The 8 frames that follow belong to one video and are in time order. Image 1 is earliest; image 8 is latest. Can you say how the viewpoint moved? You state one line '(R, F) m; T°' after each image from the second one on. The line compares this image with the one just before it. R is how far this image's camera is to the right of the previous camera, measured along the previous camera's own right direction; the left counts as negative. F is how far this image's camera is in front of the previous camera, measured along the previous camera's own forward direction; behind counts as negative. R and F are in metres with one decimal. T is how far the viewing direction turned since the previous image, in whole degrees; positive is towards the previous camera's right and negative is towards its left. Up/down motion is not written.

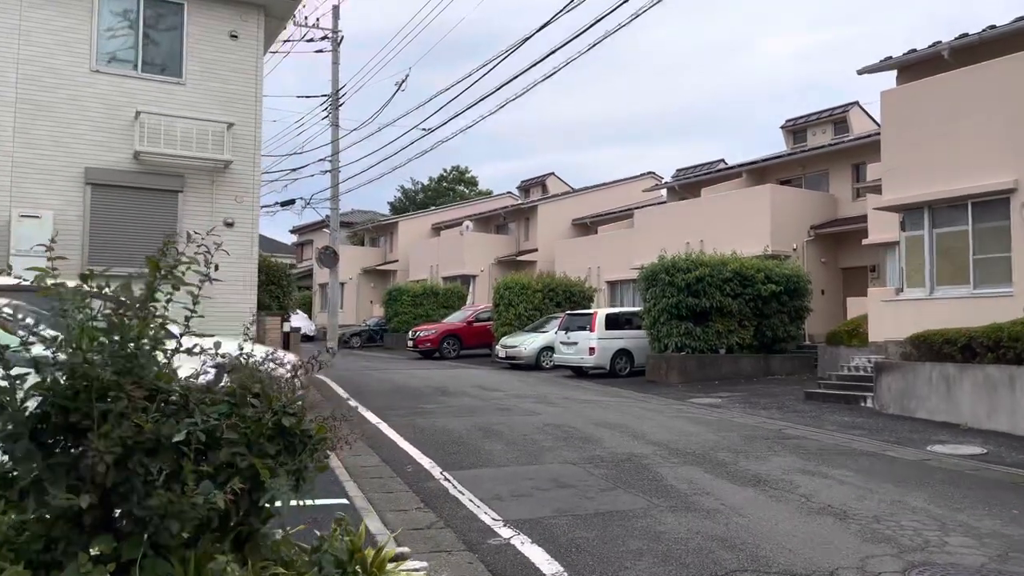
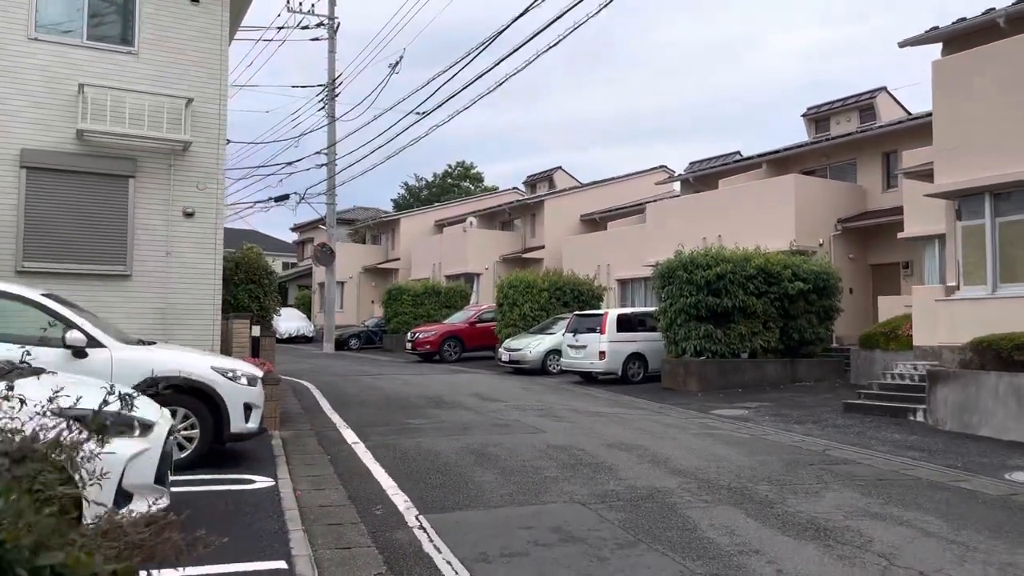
(+0.1, +1.7) m; -1°
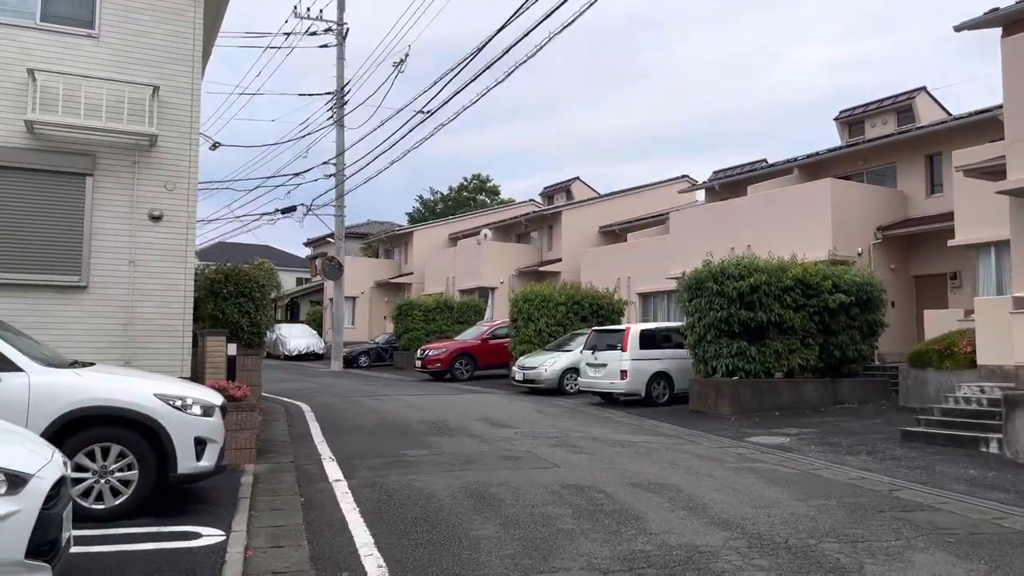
(+0.1, +1.5) m; -1°
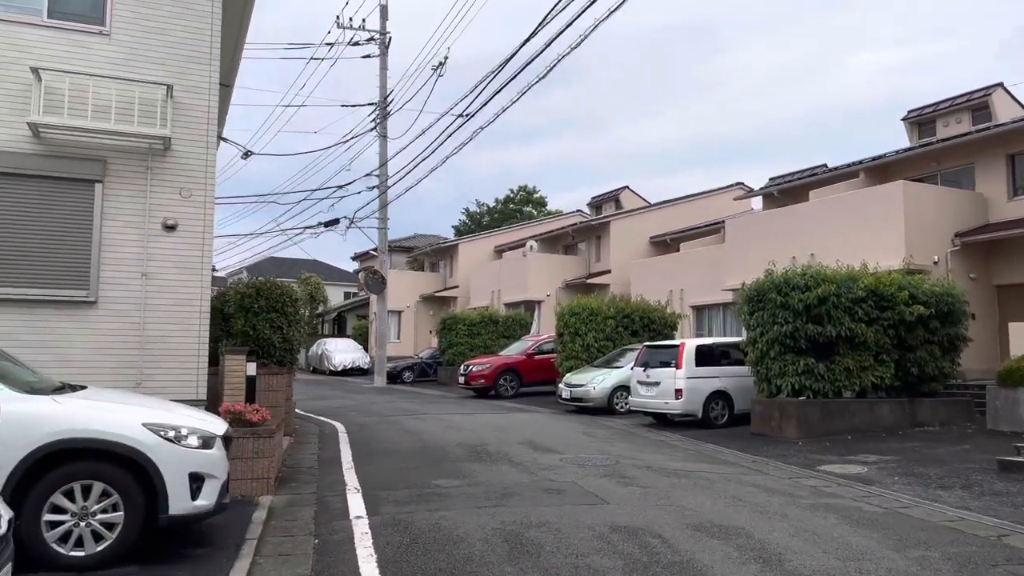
(+0.1, +1.0) m; -4°
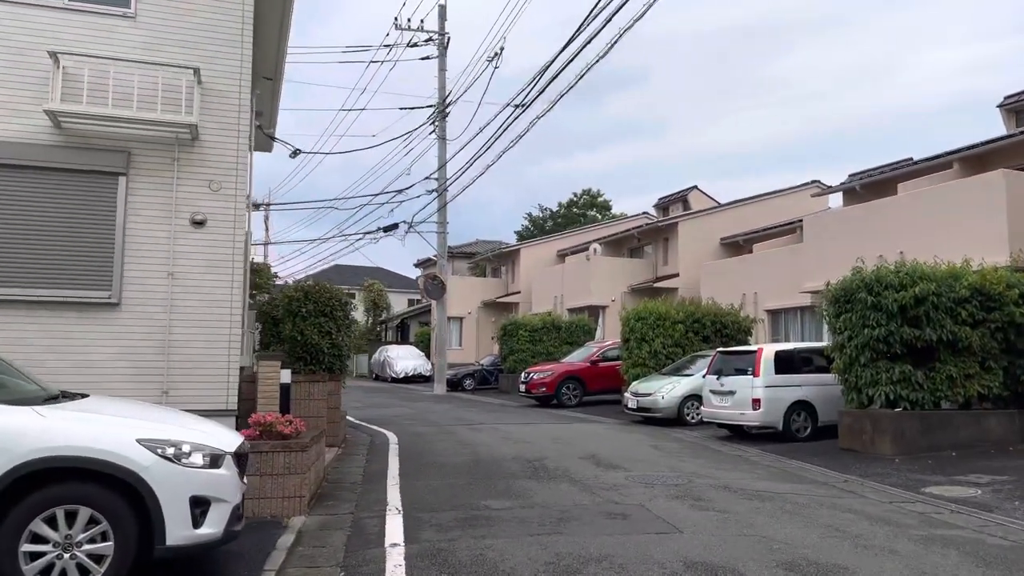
(+0.1, +1.0) m; -5°
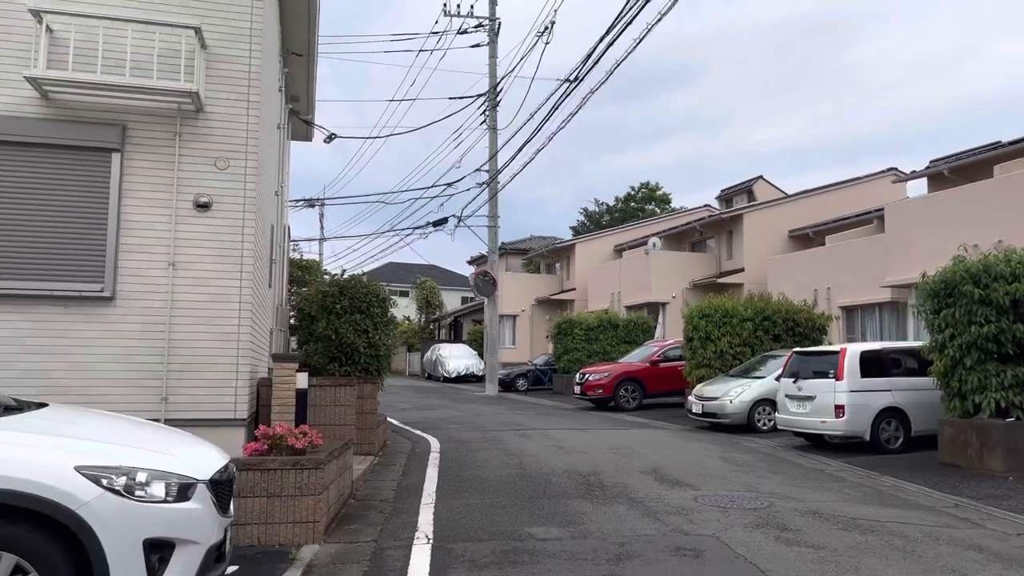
(+0.1, +1.3) m; -4°
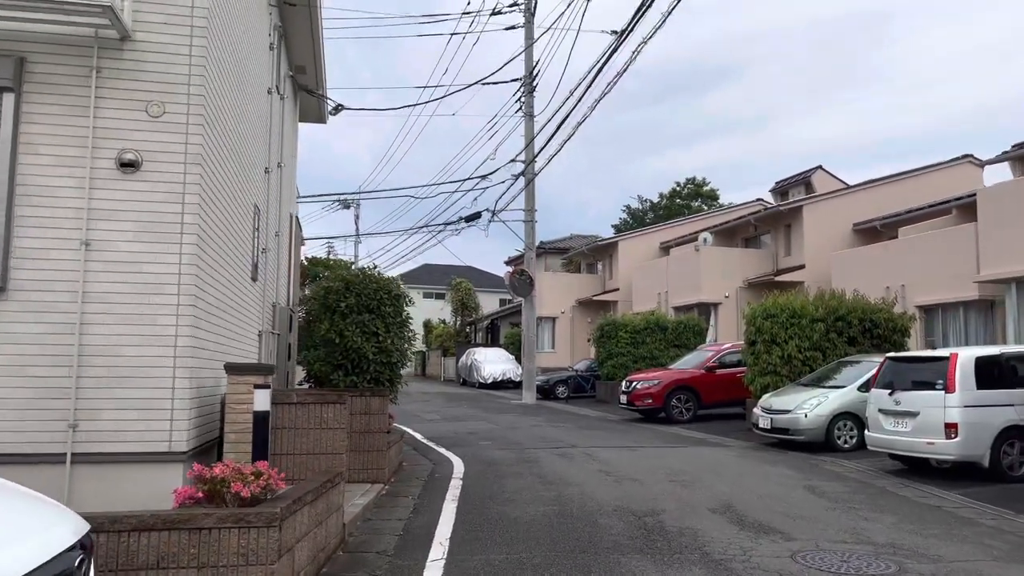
(0.0, +2.1) m; -3°
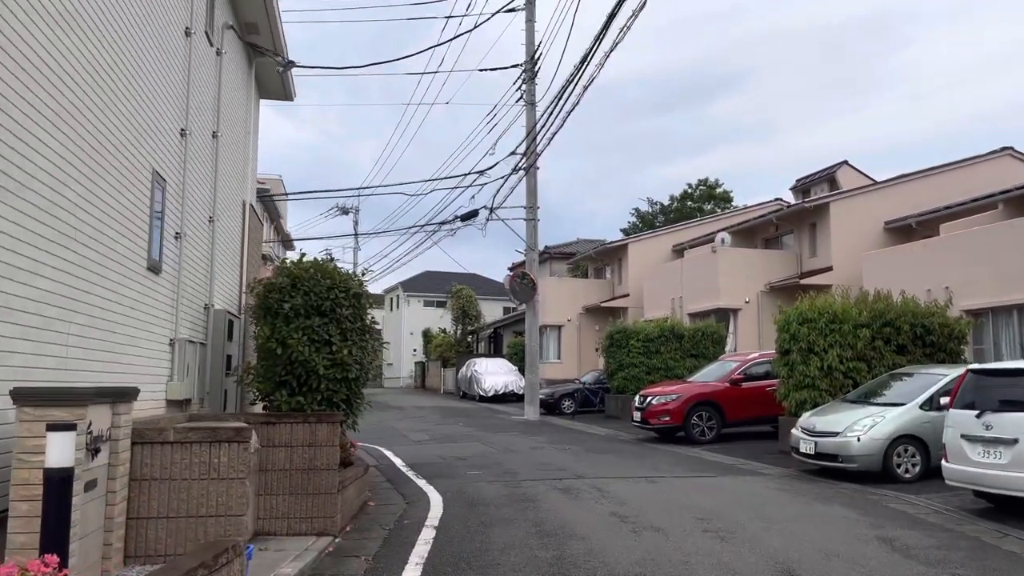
(+0.2, +2.3) m; -1°
